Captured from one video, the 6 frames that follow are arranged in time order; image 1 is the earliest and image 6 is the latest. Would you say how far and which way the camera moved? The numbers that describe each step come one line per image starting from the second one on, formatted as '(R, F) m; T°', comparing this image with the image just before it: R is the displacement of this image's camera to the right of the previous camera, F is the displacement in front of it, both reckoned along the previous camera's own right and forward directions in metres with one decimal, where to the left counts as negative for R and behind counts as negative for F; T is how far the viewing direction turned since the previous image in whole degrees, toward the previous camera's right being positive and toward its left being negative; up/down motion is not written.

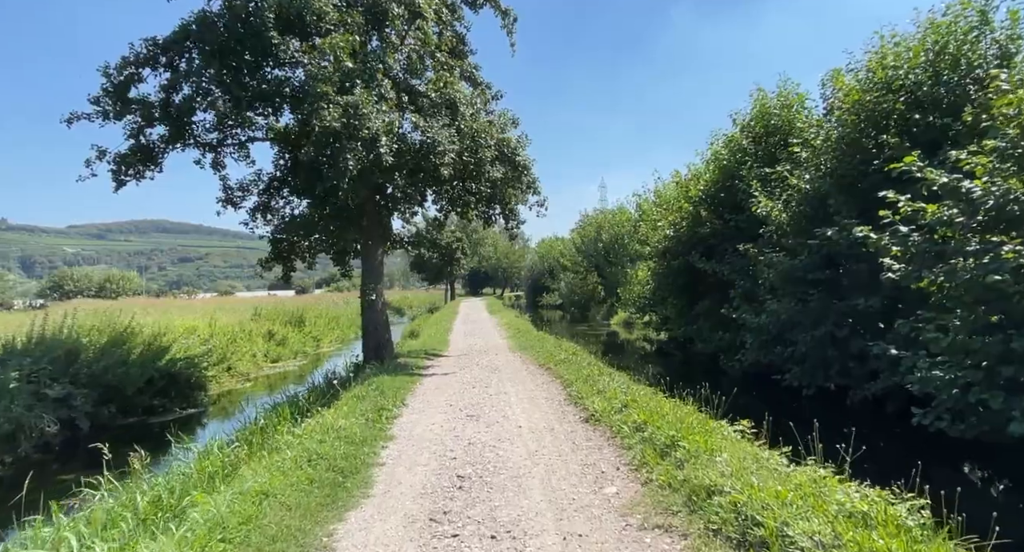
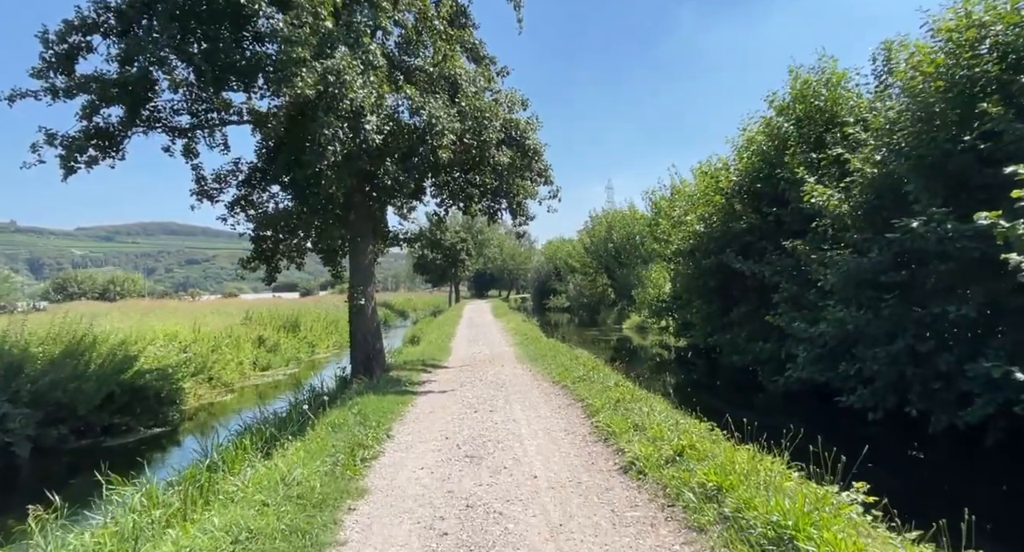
(-0.1, +1.9) m; -1°
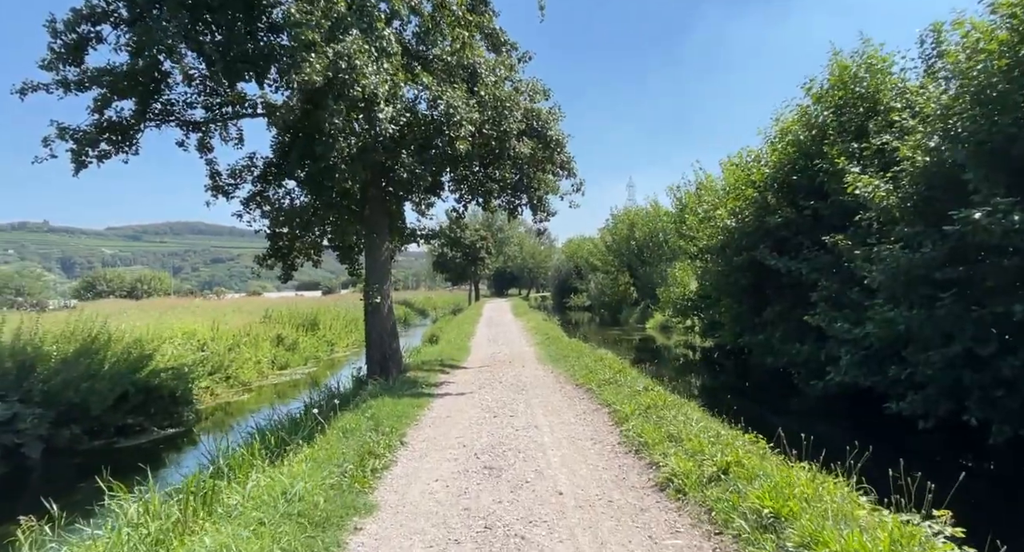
(0.0, +0.6) m; -2°
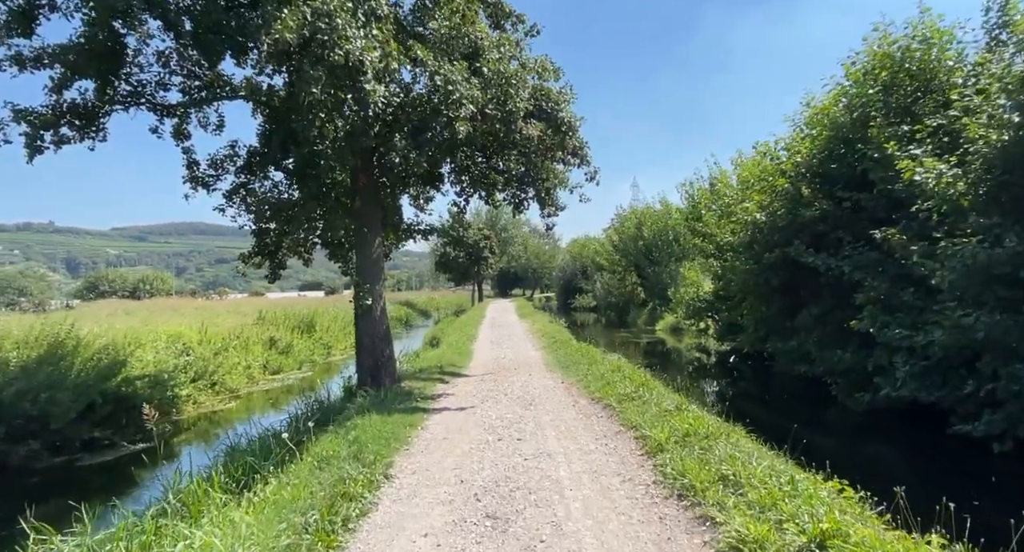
(-0.1, +1.3) m; 0°
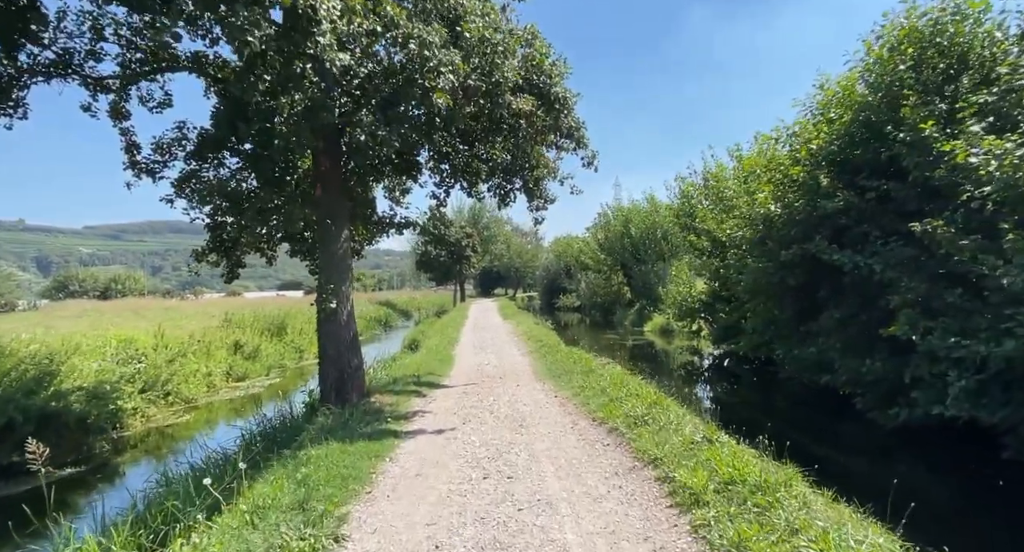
(-0.1, +1.4) m; +2°
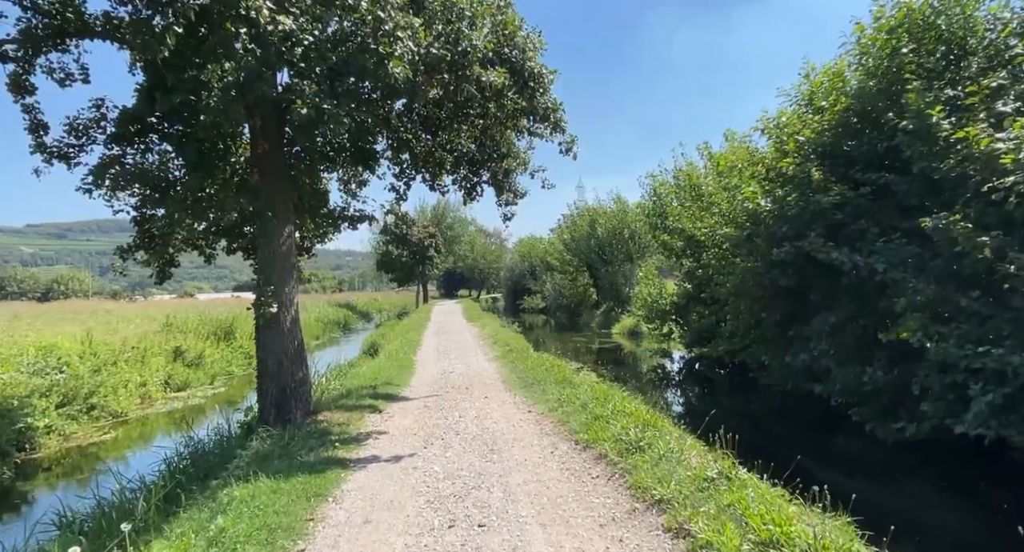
(-0.1, +1.2) m; +4°
